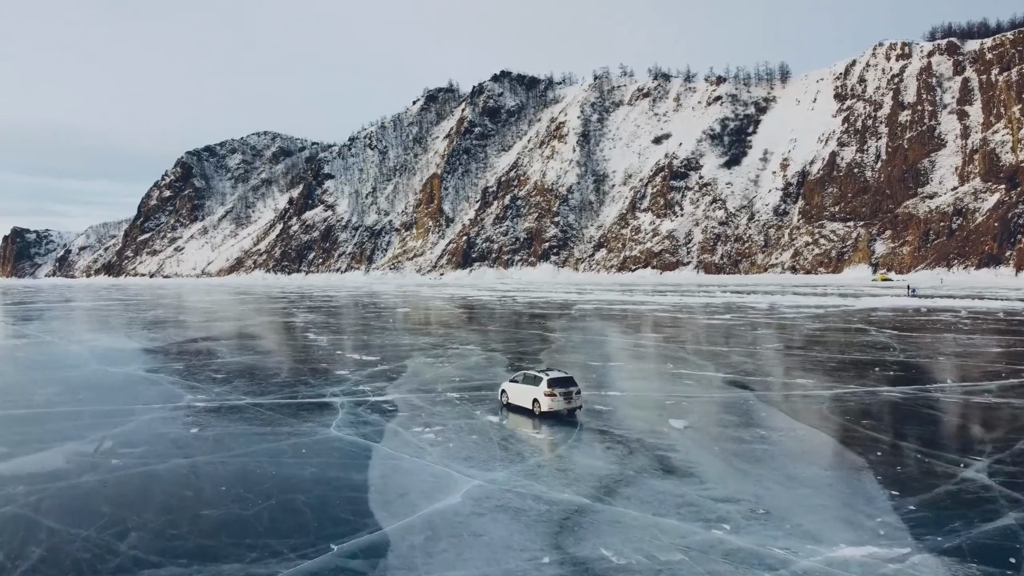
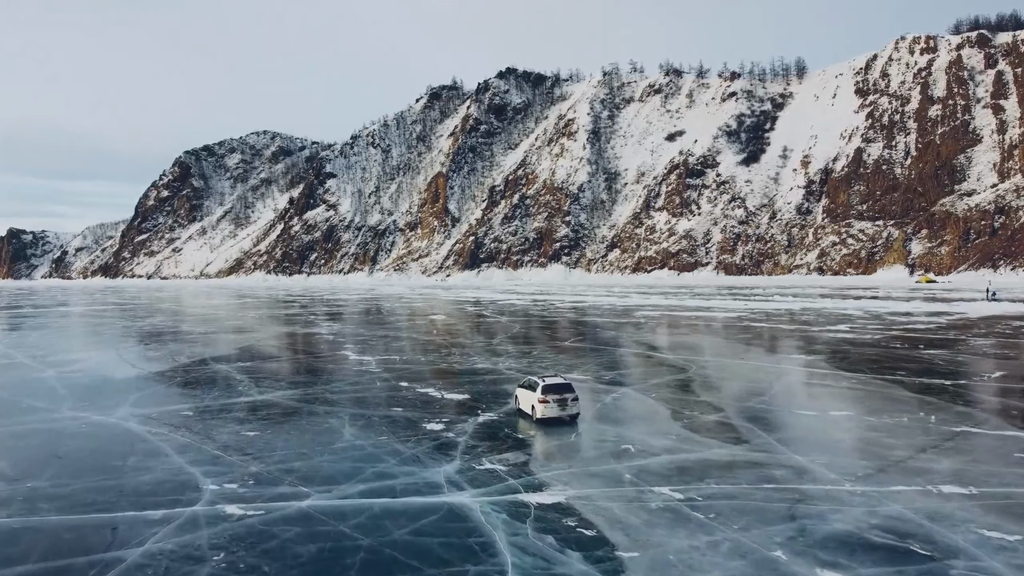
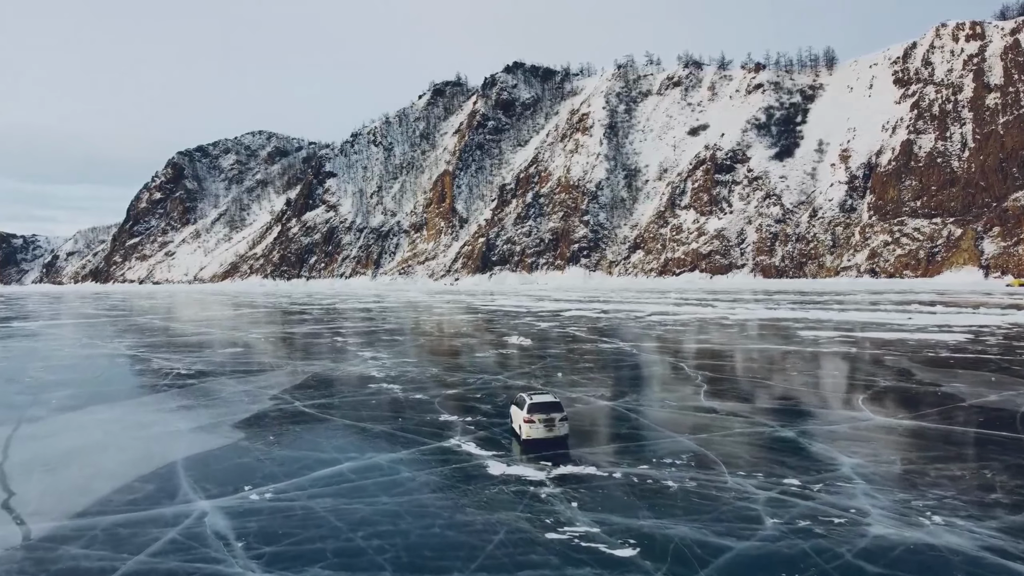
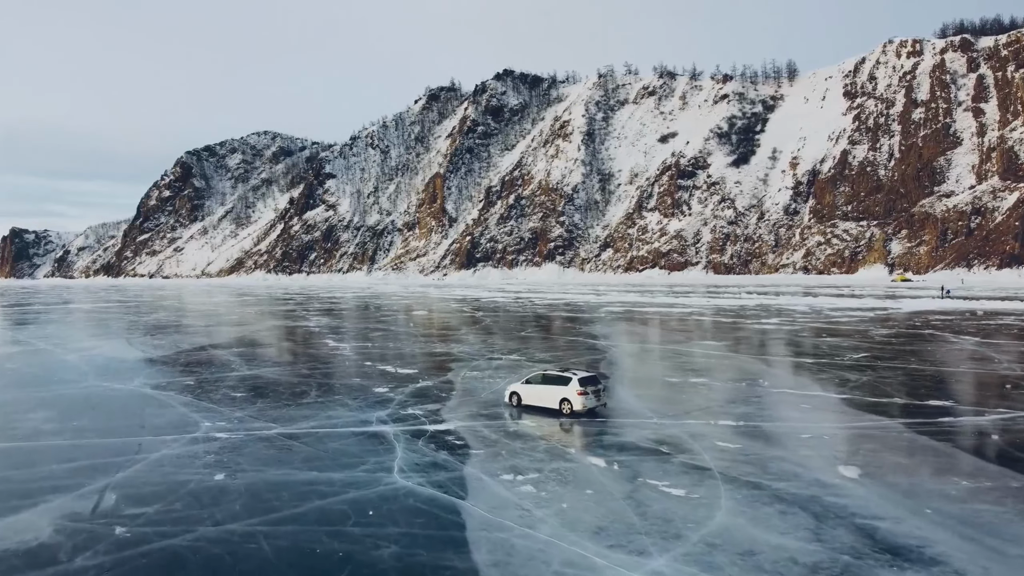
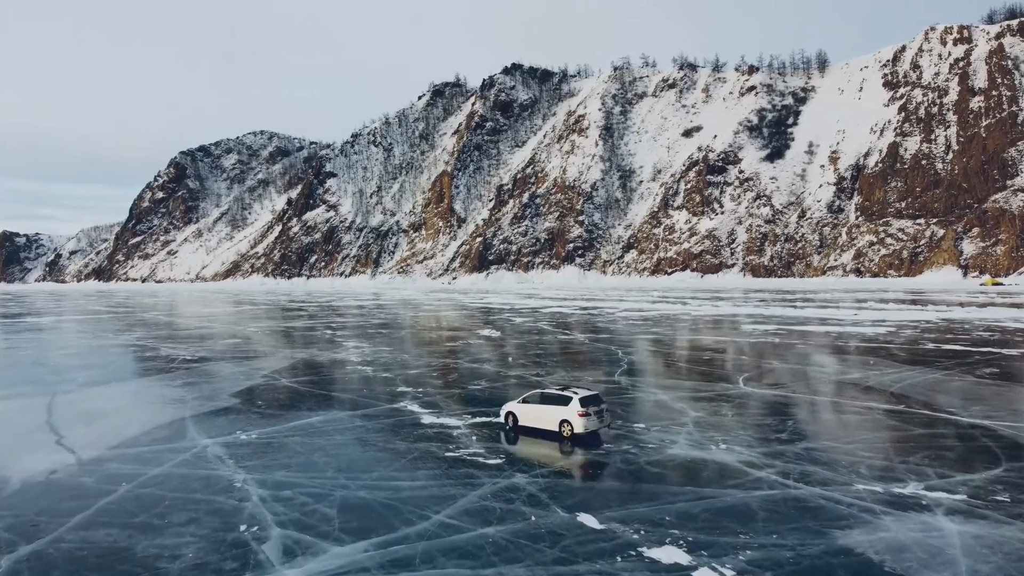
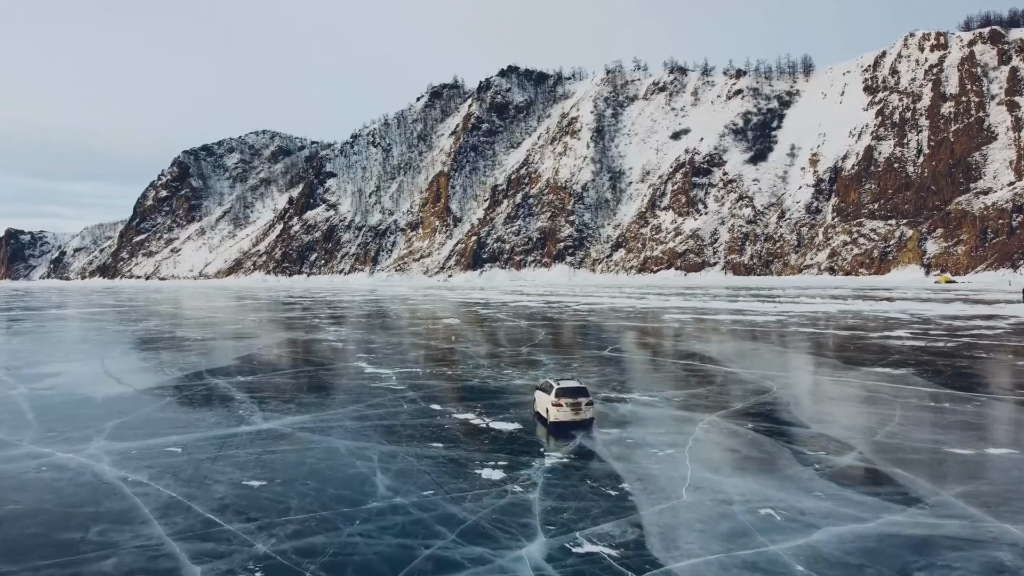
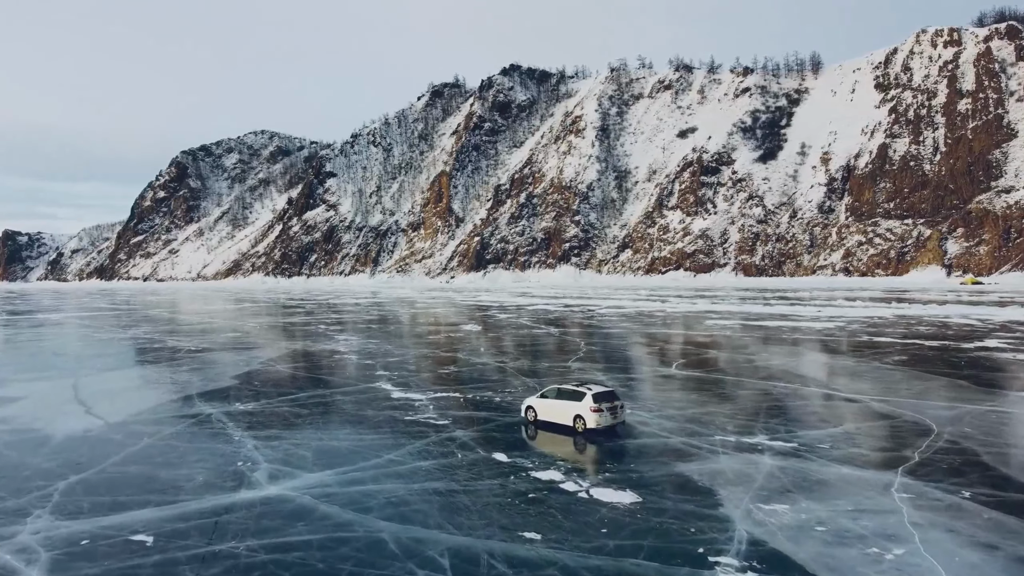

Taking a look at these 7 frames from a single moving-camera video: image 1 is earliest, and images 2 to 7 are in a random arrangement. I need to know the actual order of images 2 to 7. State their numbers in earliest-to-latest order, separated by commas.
4, 2, 6, 7, 5, 3
